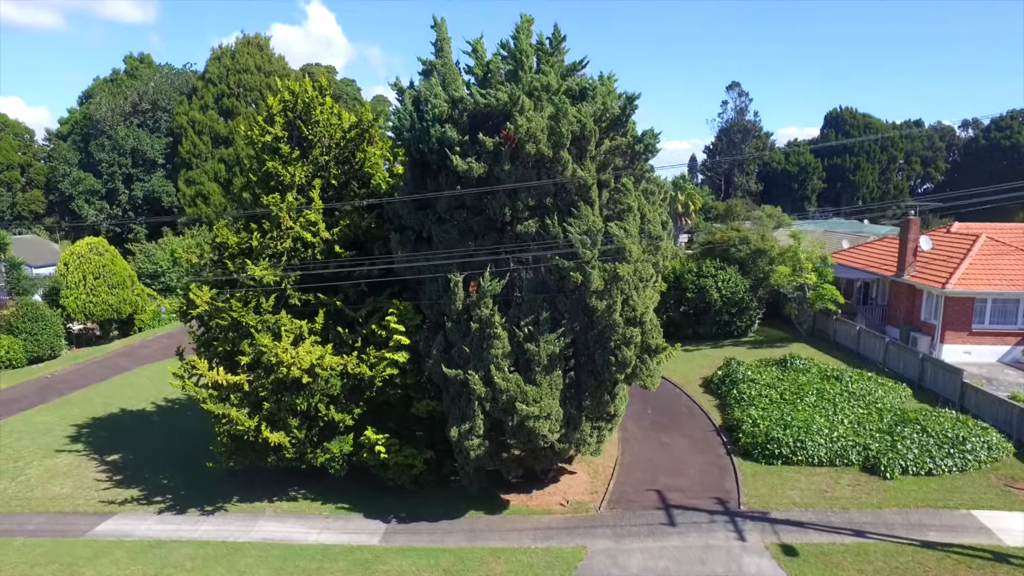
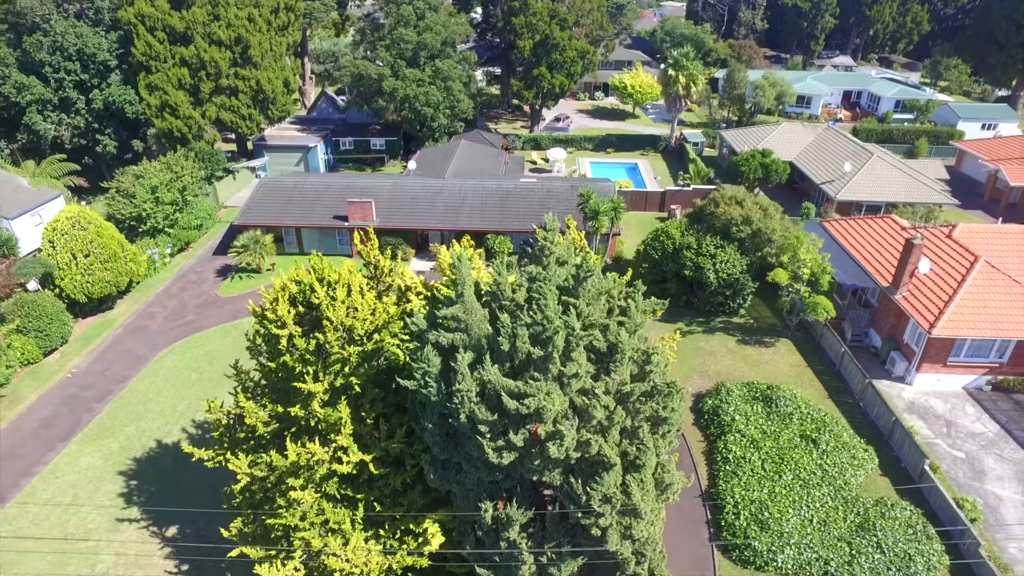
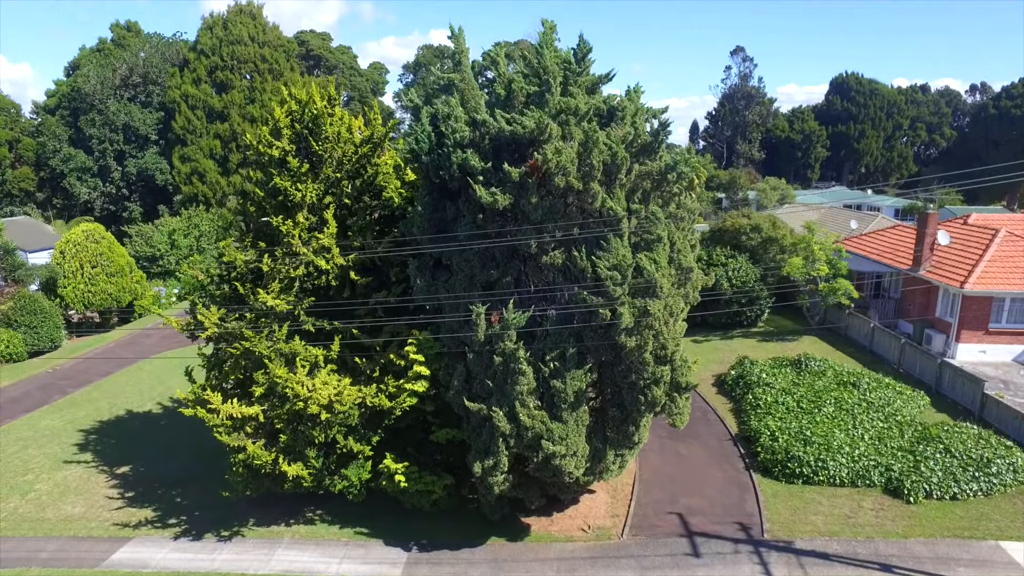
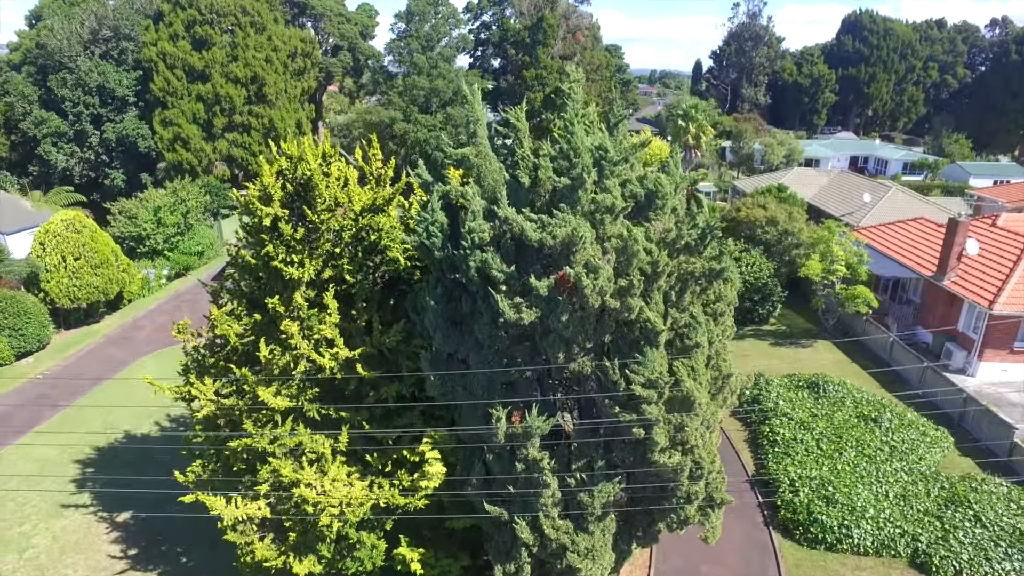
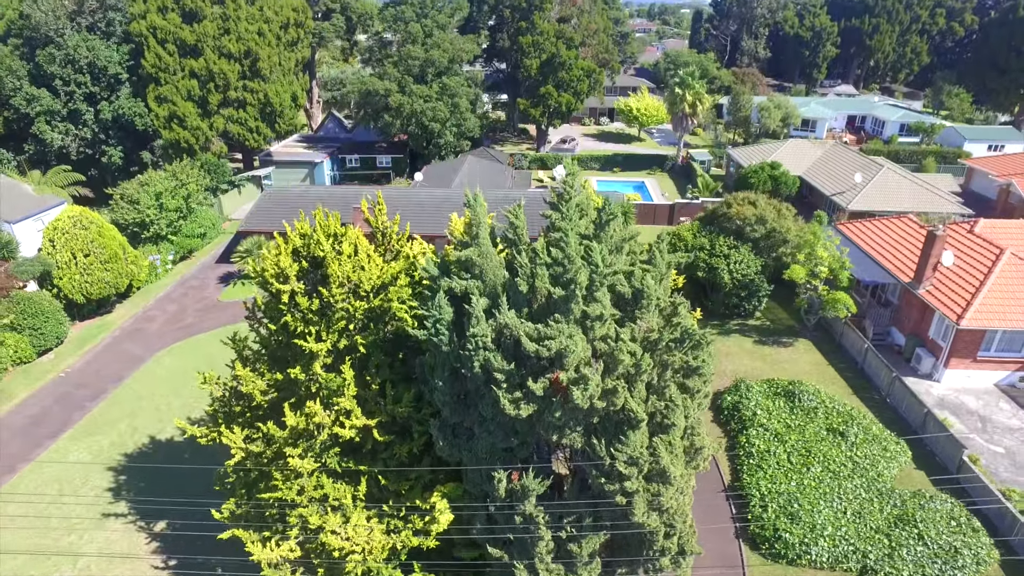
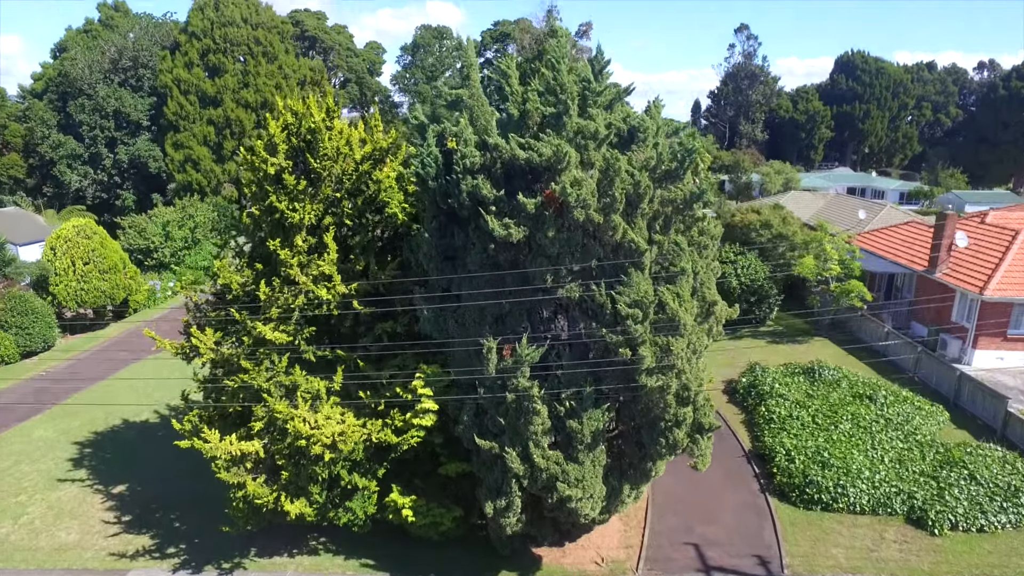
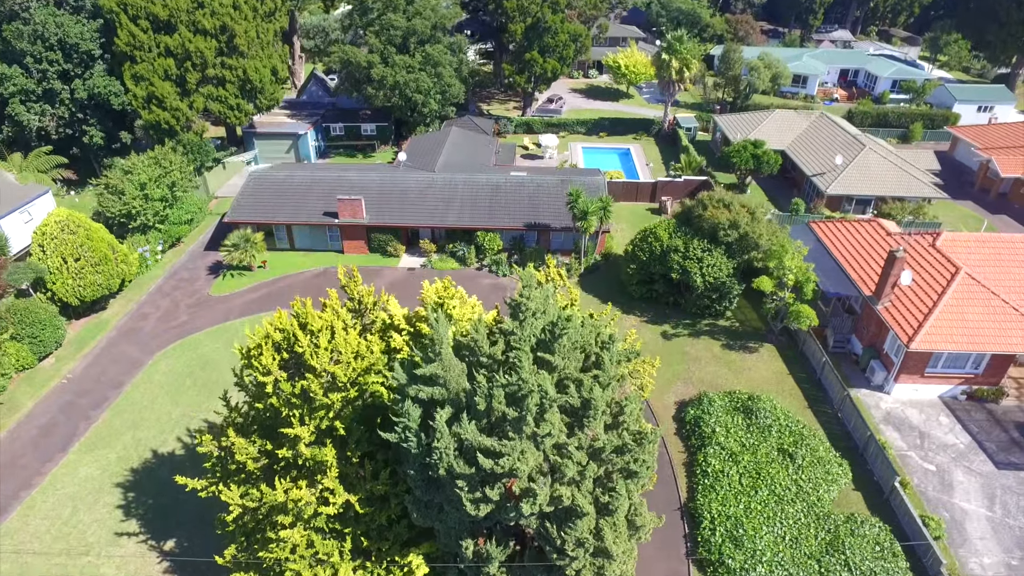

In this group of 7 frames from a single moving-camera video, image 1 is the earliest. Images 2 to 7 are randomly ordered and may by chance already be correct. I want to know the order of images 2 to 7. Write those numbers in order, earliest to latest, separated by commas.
3, 6, 4, 5, 2, 7
